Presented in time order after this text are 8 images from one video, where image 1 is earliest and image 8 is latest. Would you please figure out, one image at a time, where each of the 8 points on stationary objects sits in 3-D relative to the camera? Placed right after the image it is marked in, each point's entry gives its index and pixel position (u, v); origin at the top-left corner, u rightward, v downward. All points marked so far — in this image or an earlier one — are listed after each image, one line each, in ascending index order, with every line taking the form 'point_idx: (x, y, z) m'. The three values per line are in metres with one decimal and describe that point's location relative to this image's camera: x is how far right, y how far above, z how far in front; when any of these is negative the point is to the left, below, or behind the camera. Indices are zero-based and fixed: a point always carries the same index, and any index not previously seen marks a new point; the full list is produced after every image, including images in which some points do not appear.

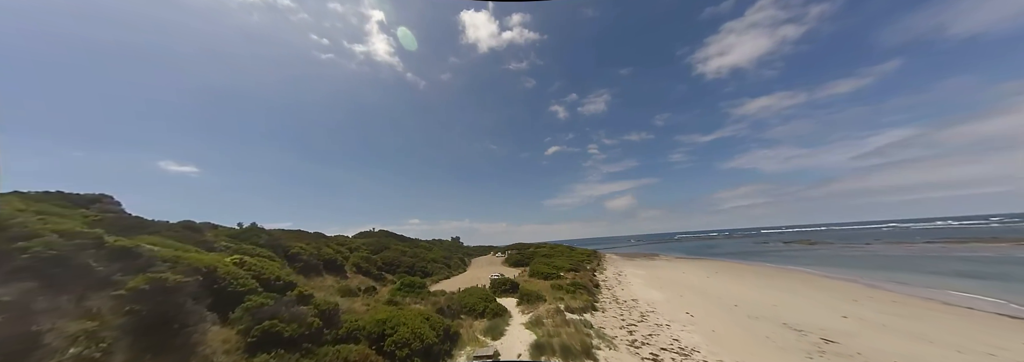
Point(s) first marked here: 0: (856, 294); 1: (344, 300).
0: (+25.2, -8.3, +17.4) m
1: (-9.9, -7.1, +13.9) m
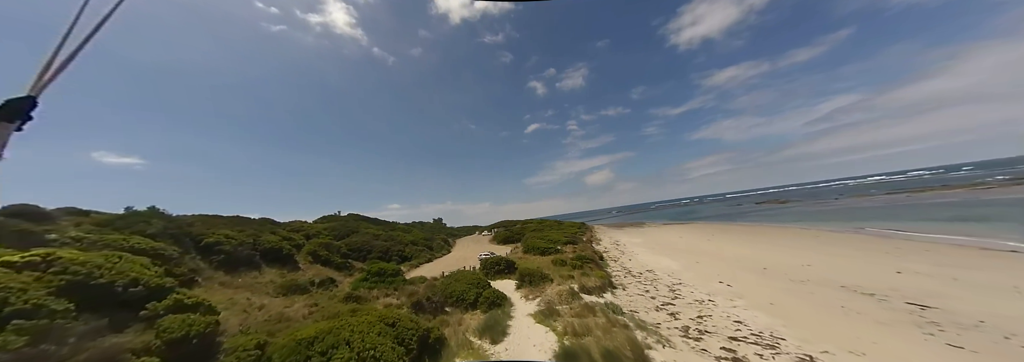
0: (+24.9, -4.5, +16.2) m
1: (-9.8, -5.2, +9.9) m
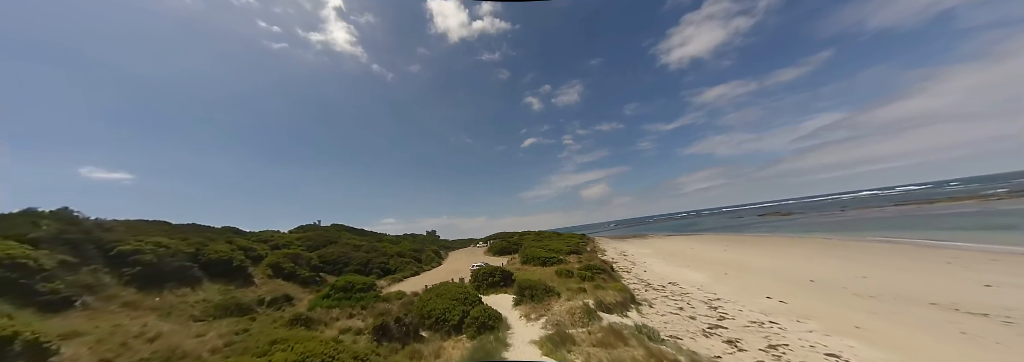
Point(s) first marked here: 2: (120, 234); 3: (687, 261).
0: (+24.7, -4.3, +14.1) m
1: (-9.9, -4.6, +7.3) m
2: (-17.9, -2.5, +10.8) m
3: (+13.8, -6.4, +18.7) m
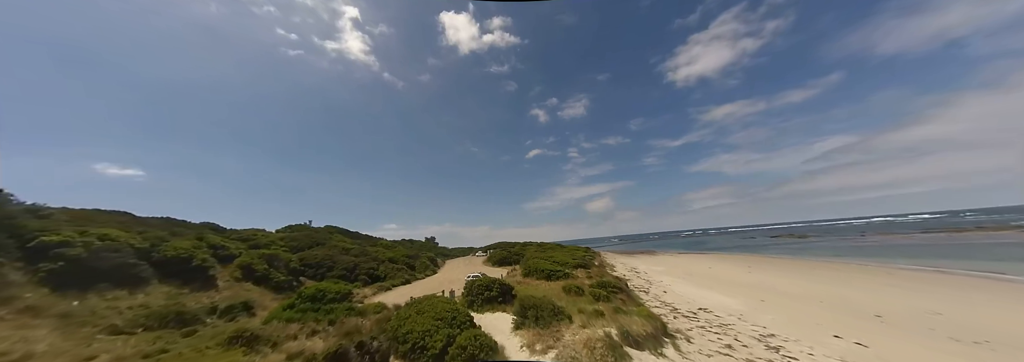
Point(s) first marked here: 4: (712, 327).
0: (+24.7, -5.2, +11.8) m
1: (-9.9, -3.9, +5.5) m
2: (-17.8, -1.6, +9.2) m
3: (+13.8, -7.1, +16.5) m
4: (+7.1, -5.2, +8.5) m
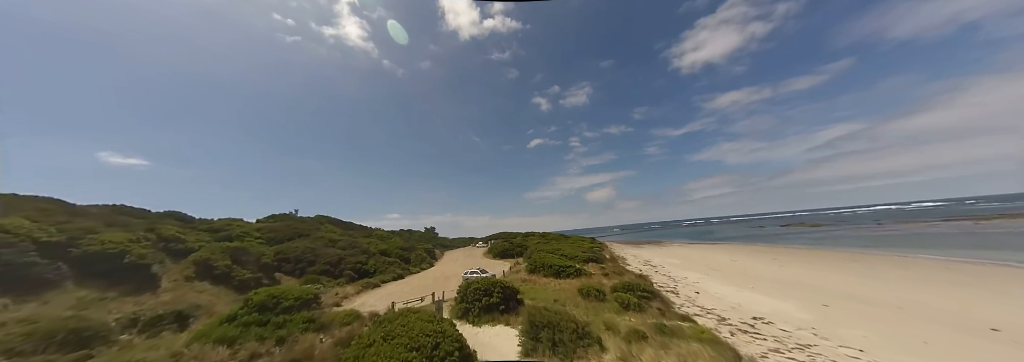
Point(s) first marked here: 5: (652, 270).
0: (+24.9, -4.3, +9.5) m
1: (-9.8, -3.3, +3.3) m
2: (-17.6, -0.9, +7.0) m
3: (+14.1, -6.0, +14.3) m
4: (+7.2, -4.4, +6.2) m
5: (+11.1, -7.0, +18.5) m
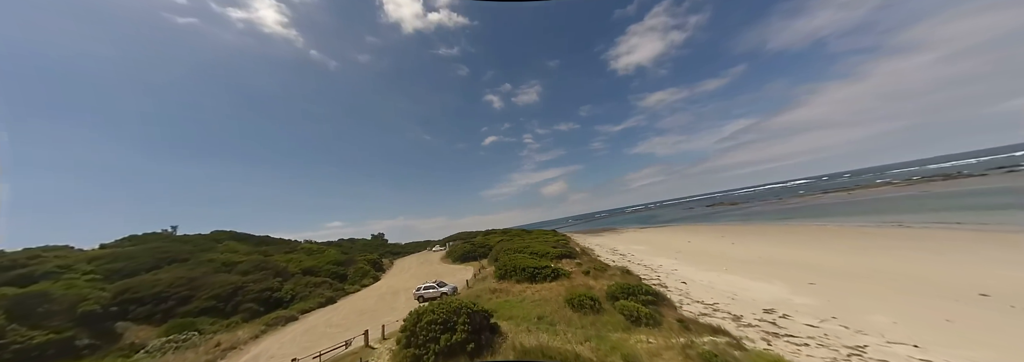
0: (+23.6, -2.7, +11.3) m
1: (-9.4, -3.3, -1.0) m
2: (-17.8, -1.2, +1.2) m
3: (+12.2, -4.8, +14.1) m
4: (+6.9, -3.6, +4.9) m
5: (+8.5, -5.9, +17.8) m
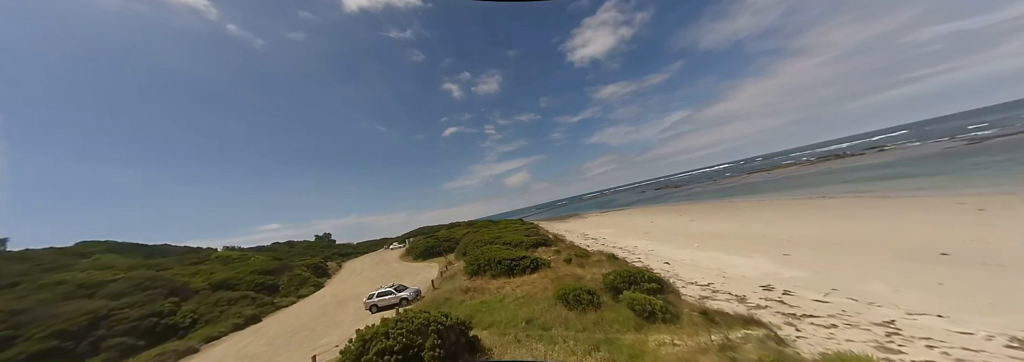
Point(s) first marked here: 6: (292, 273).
0: (+22.3, -1.2, +13.3) m
1: (-8.4, -3.1, -4.0) m
2: (-17.1, -1.1, -3.2) m
3: (+10.6, -3.6, +14.4) m
4: (+6.7, -2.8, +4.4) m
5: (+6.4, -4.6, +17.4) m
6: (-18.0, -7.5, +19.4) m
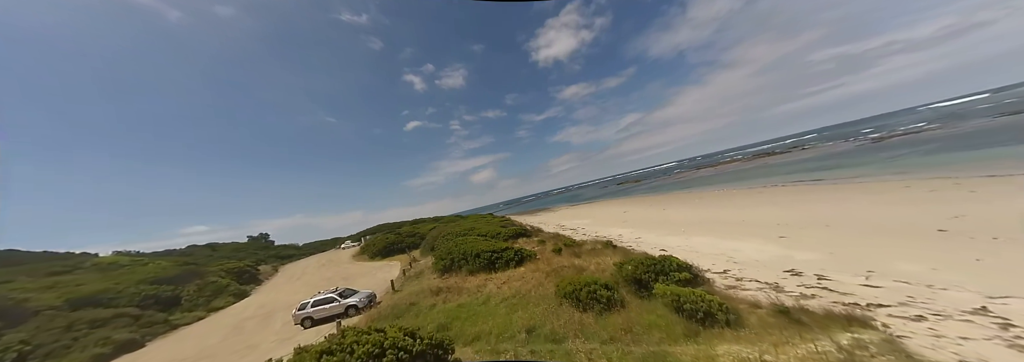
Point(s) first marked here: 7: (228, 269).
0: (+21.1, -0.5, +14.4) m
1: (-7.0, -2.4, -6.8) m
2: (-15.7, -0.3, -7.3) m
3: (+9.3, -2.7, +13.9) m
4: (+6.9, -2.1, +3.5) m
5: (+4.8, -3.6, +16.4) m
6: (-19.7, -6.3, +15.1) m
7: (-21.2, -6.5, +17.6) m
